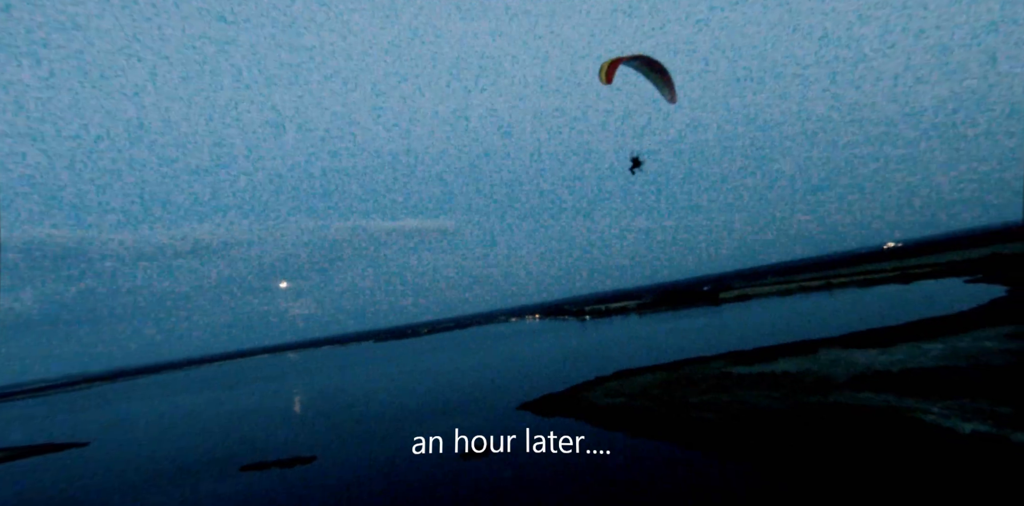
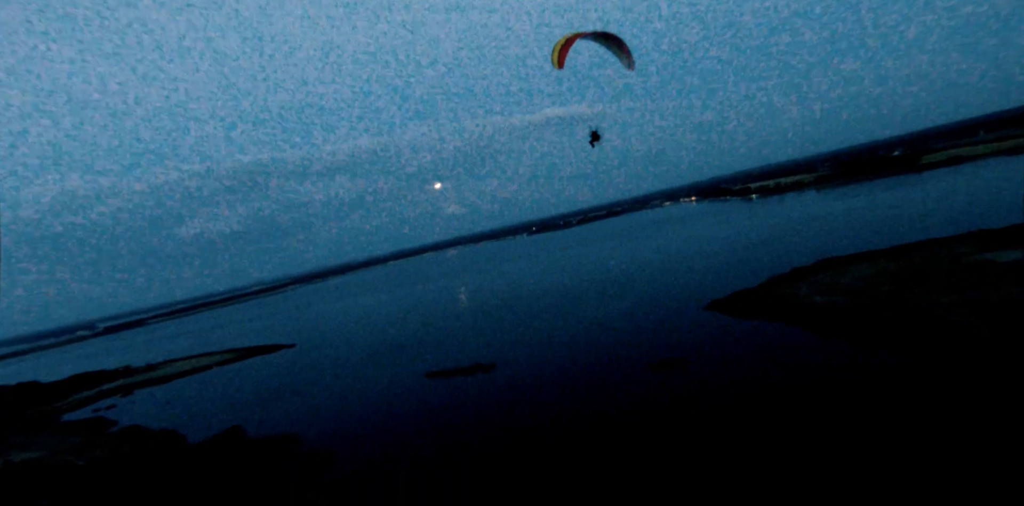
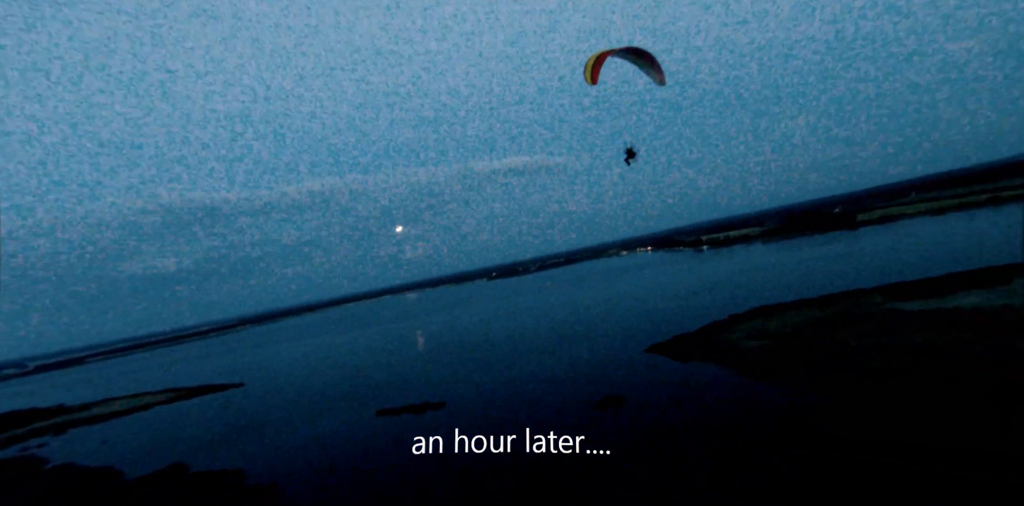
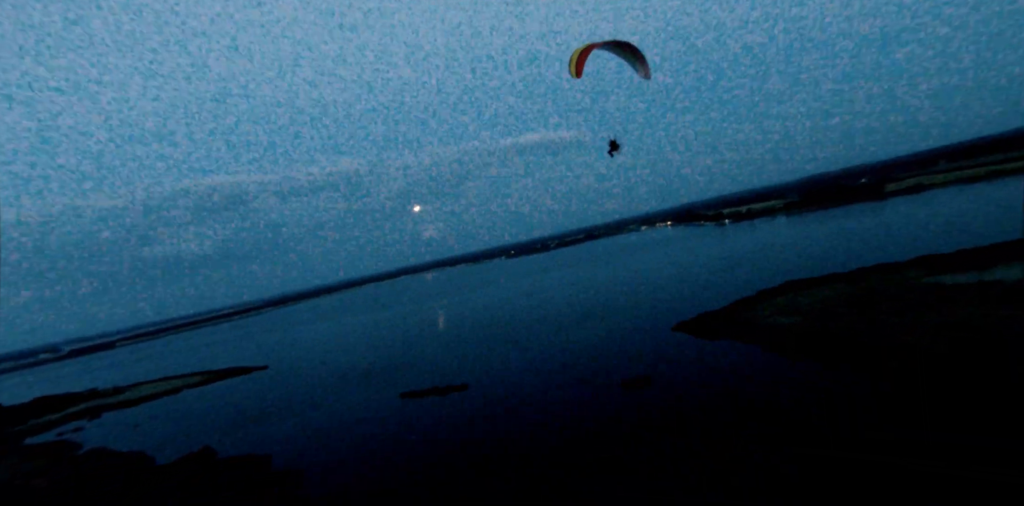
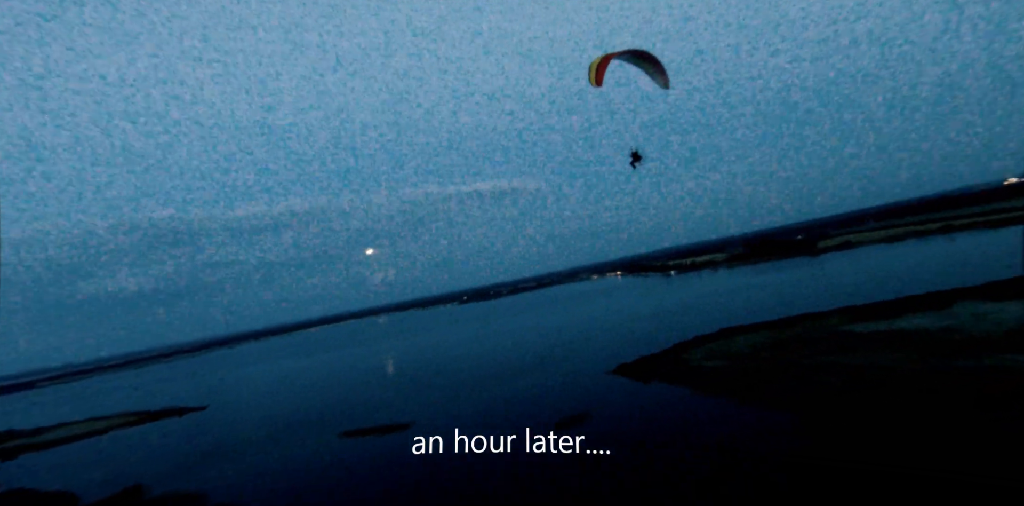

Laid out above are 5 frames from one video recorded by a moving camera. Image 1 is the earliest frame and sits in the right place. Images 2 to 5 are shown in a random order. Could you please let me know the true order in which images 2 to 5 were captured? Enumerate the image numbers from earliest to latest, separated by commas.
5, 3, 4, 2
